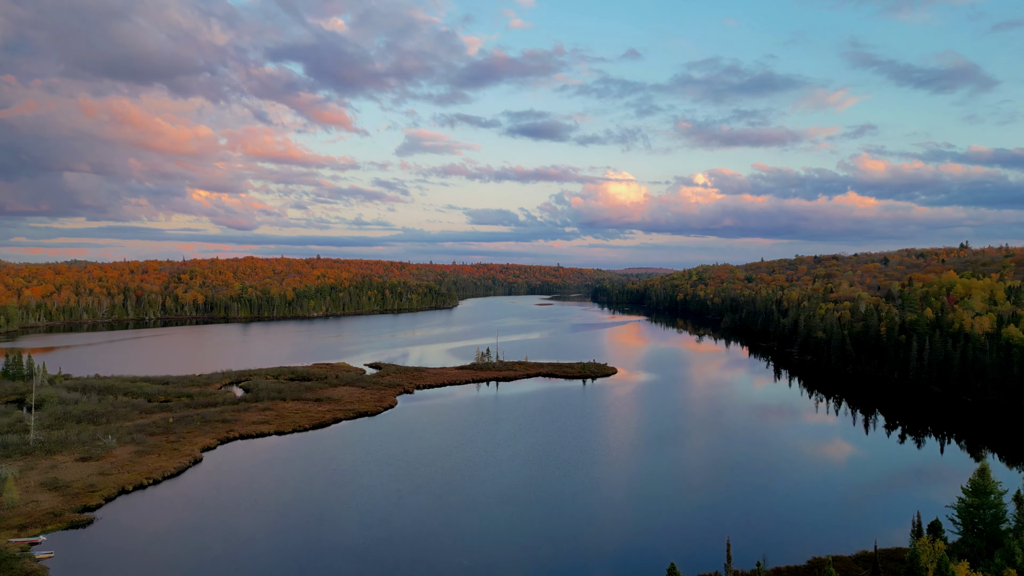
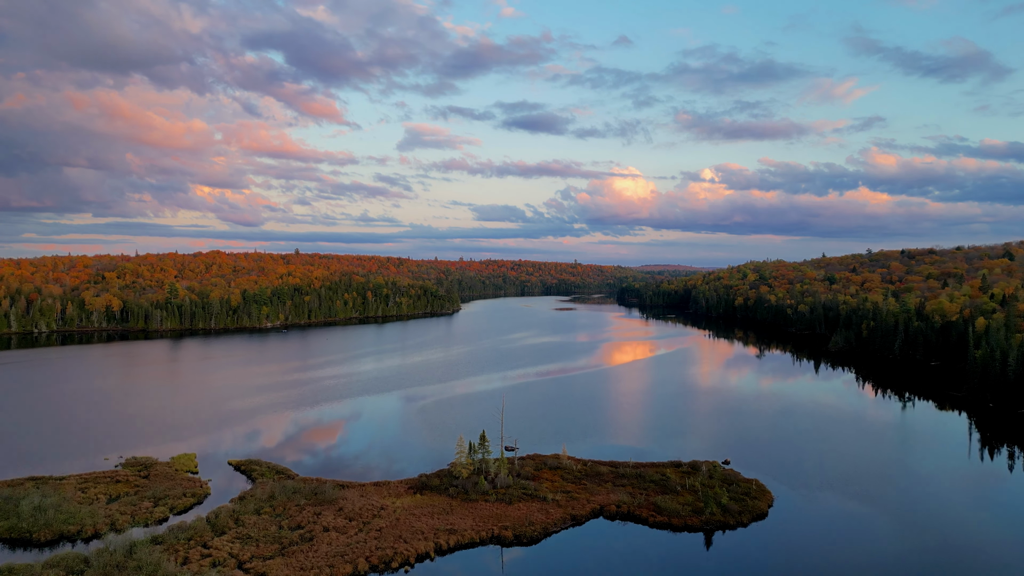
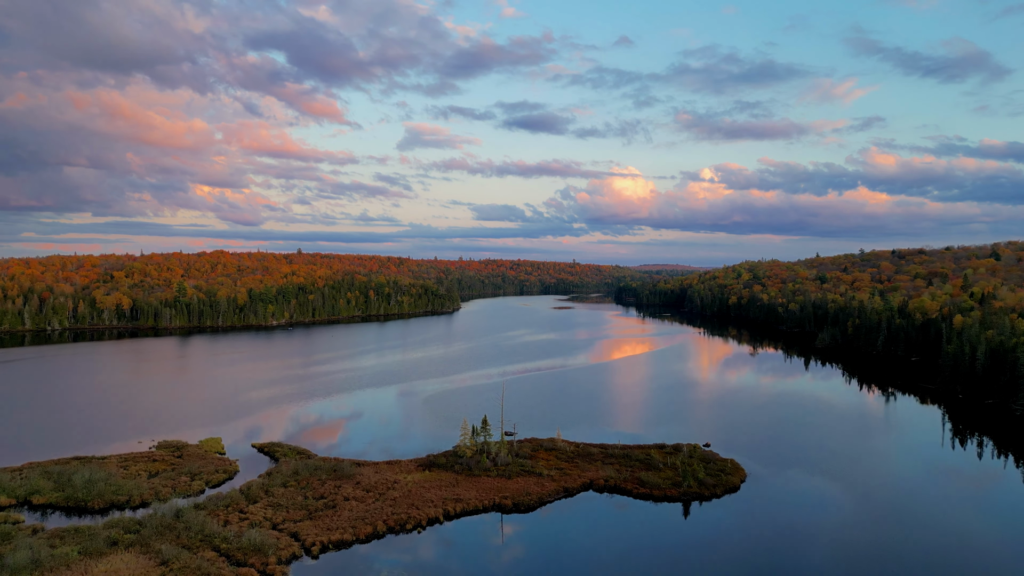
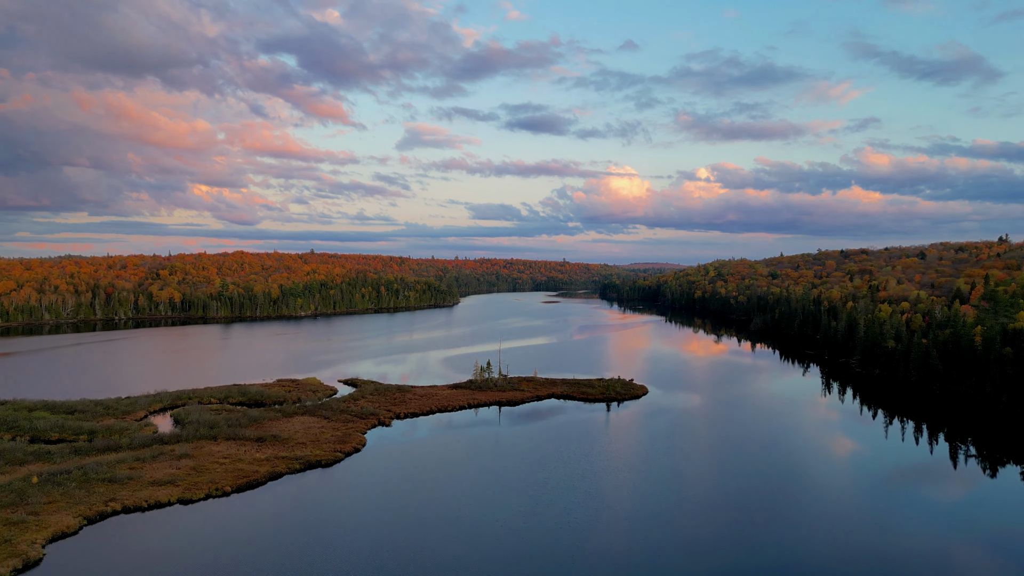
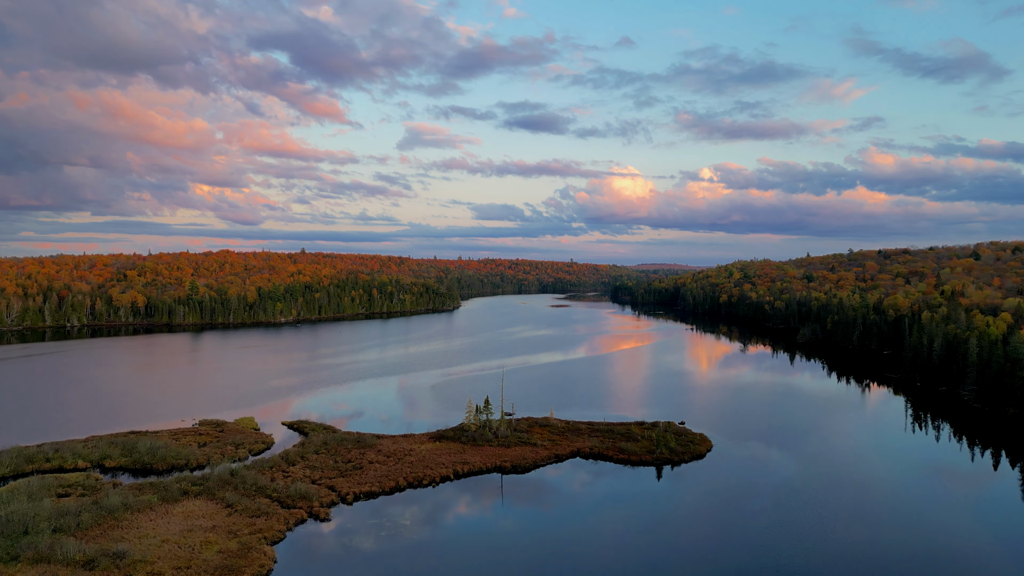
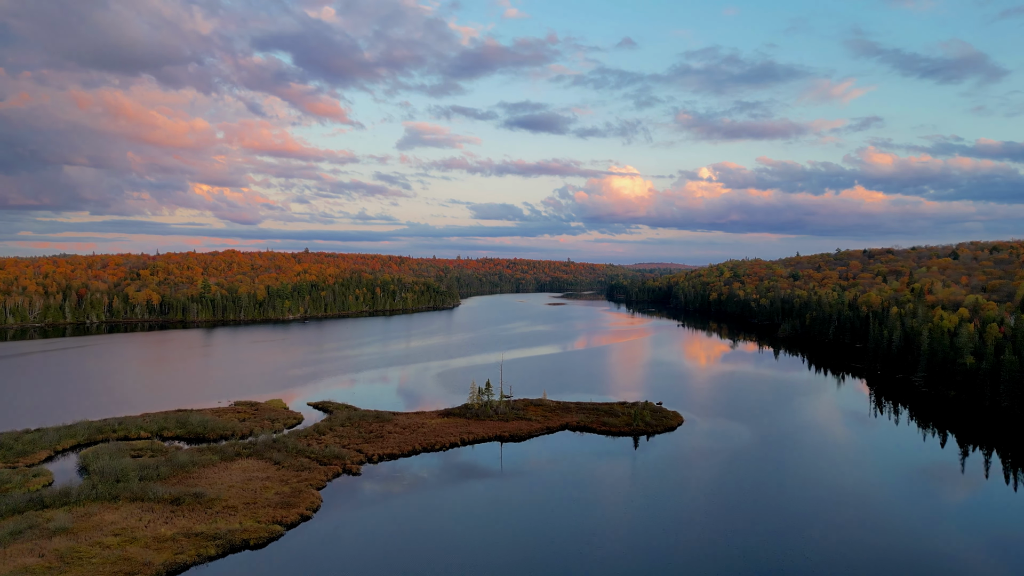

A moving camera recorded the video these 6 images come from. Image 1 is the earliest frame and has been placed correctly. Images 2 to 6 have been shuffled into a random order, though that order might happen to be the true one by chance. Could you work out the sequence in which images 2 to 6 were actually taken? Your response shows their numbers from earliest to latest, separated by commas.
4, 6, 5, 3, 2
